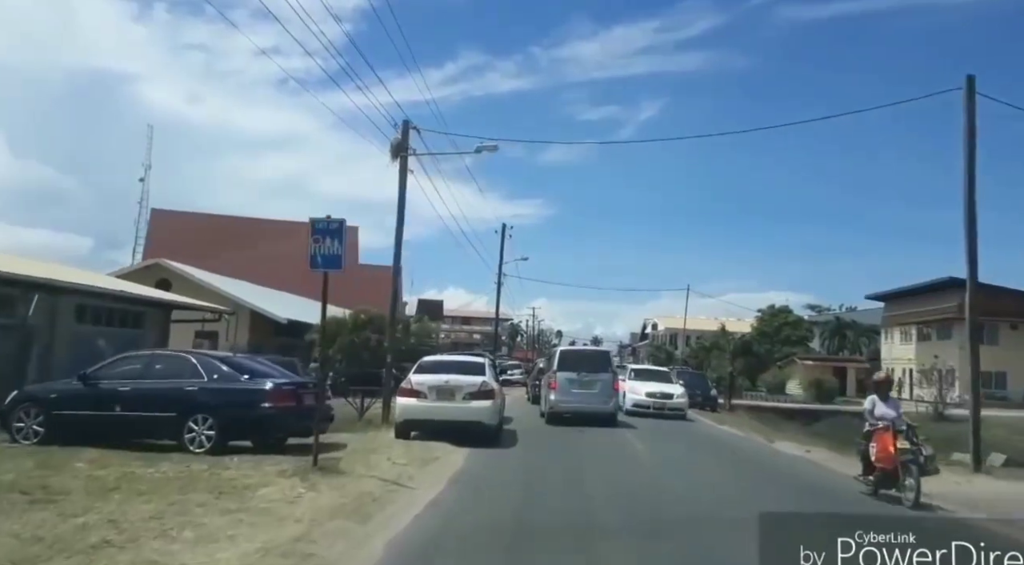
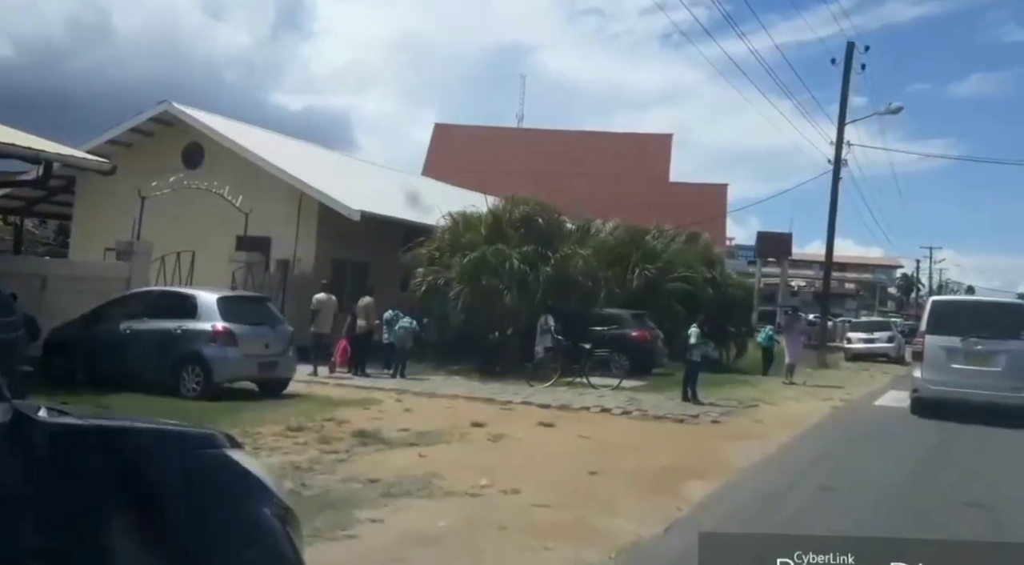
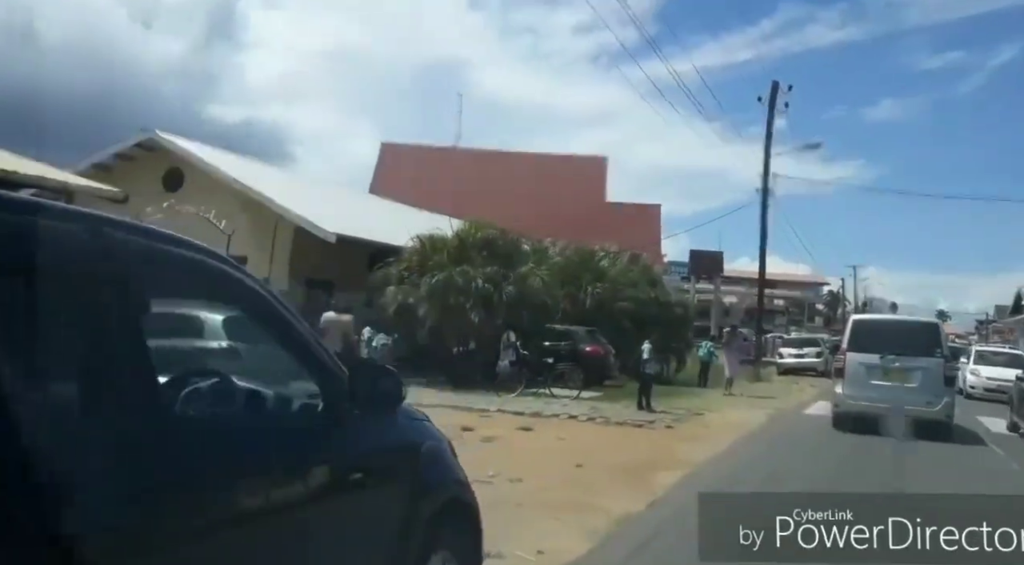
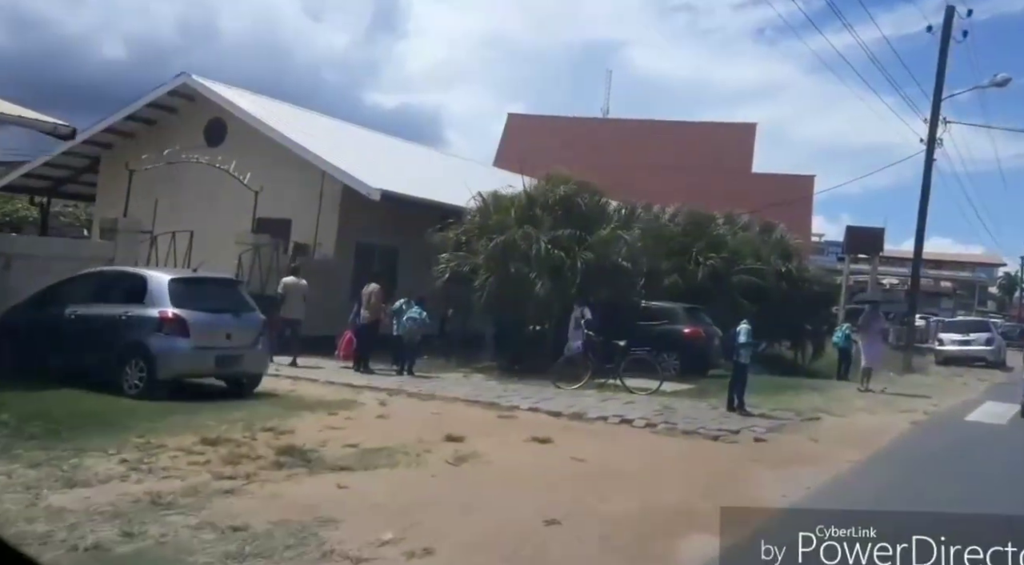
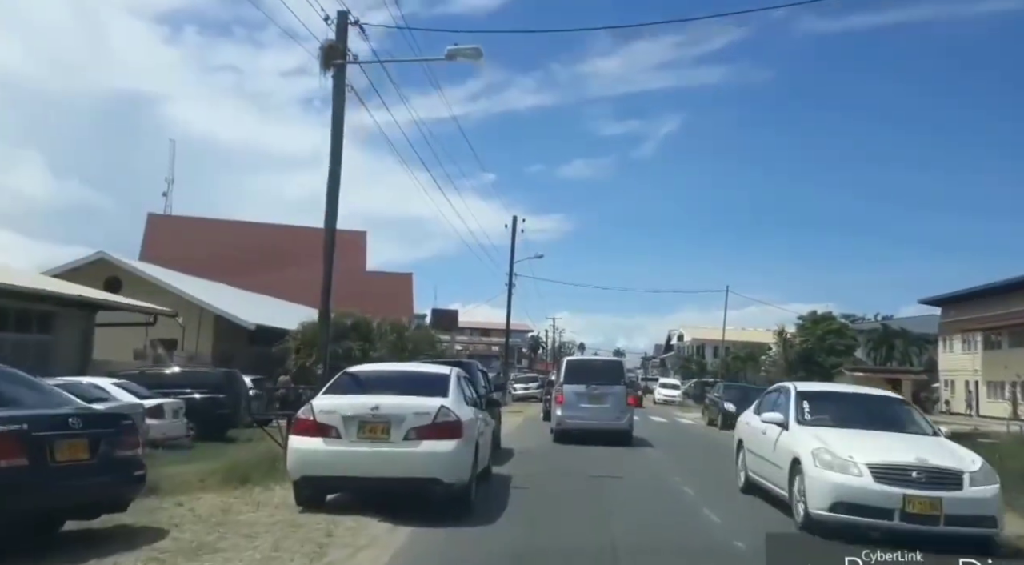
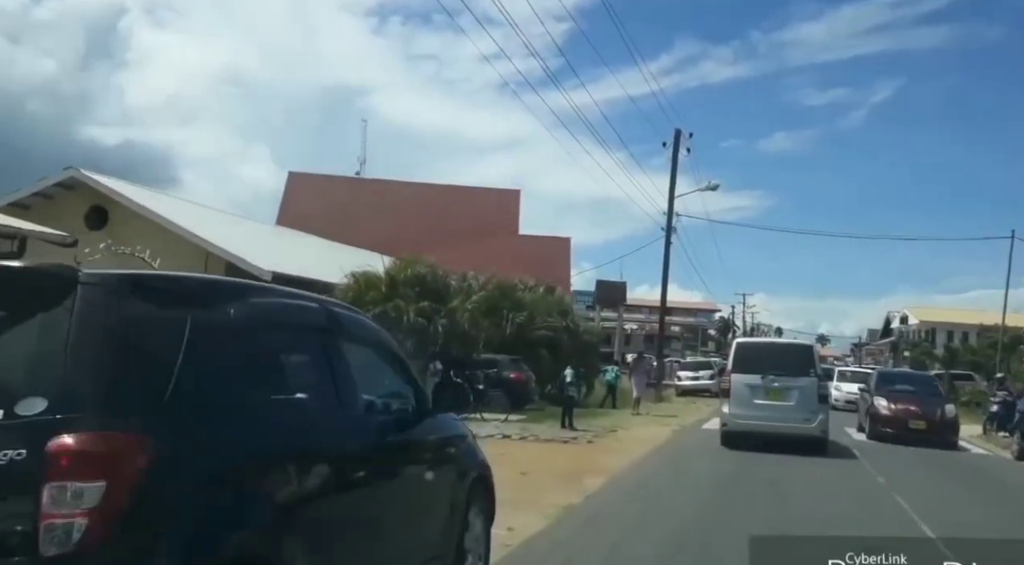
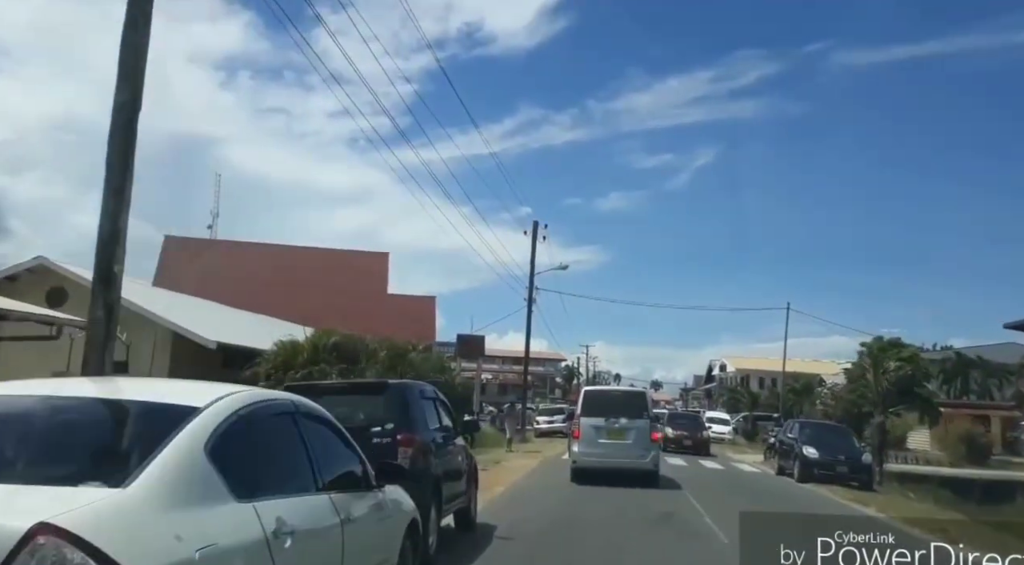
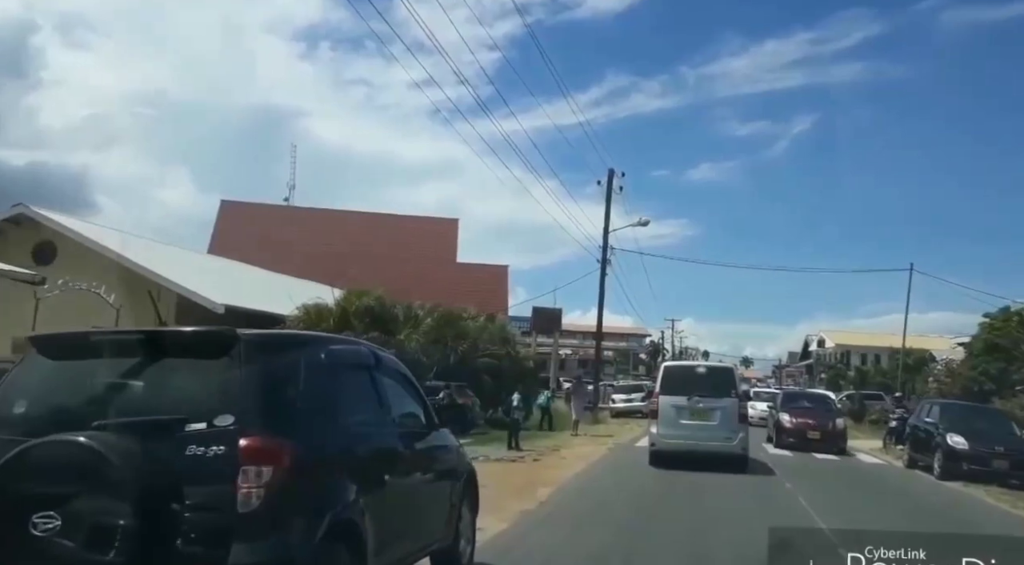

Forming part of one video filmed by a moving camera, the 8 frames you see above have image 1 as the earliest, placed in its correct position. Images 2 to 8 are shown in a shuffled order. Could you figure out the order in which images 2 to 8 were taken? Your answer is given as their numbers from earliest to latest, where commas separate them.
5, 7, 8, 6, 3, 2, 4
